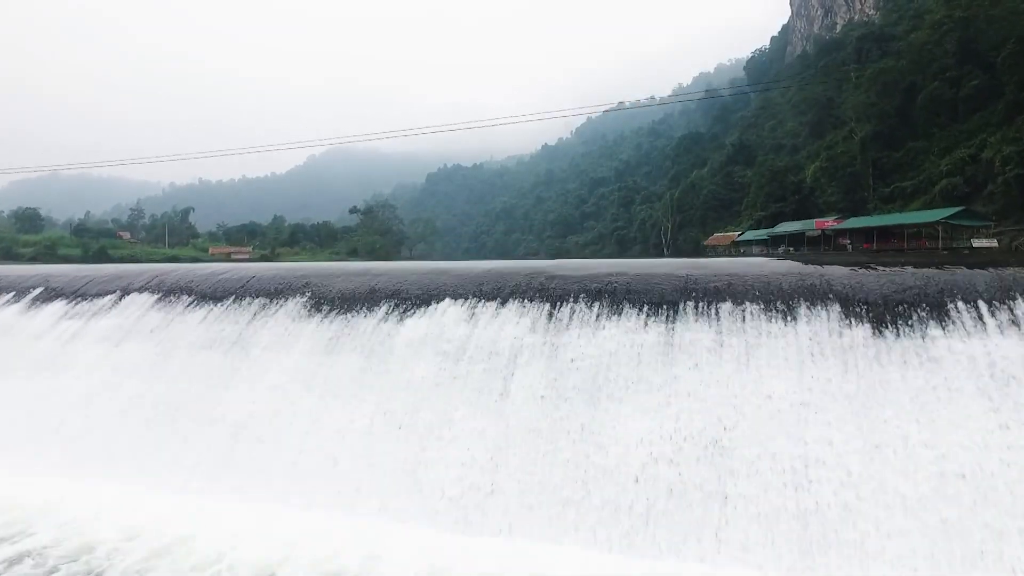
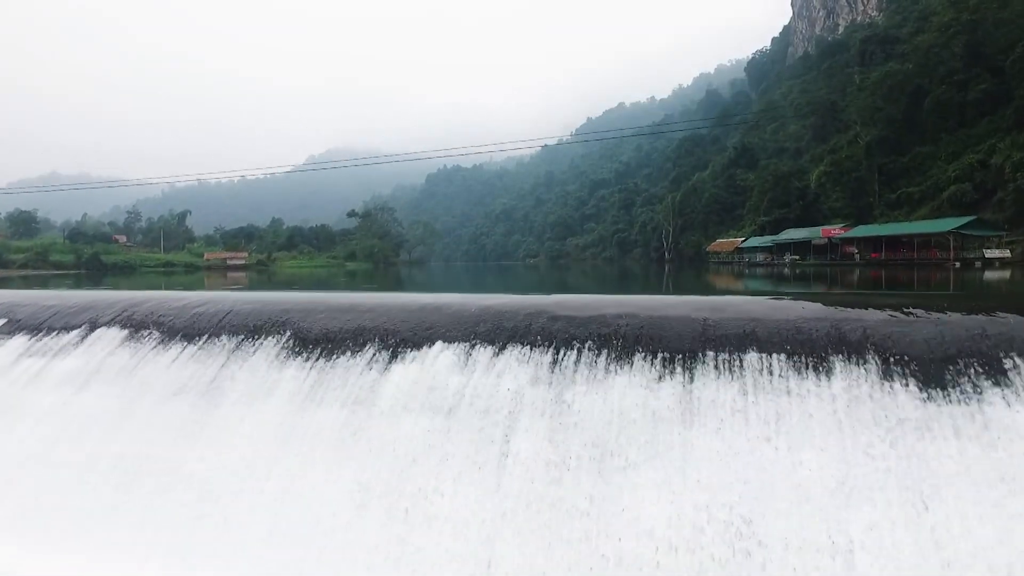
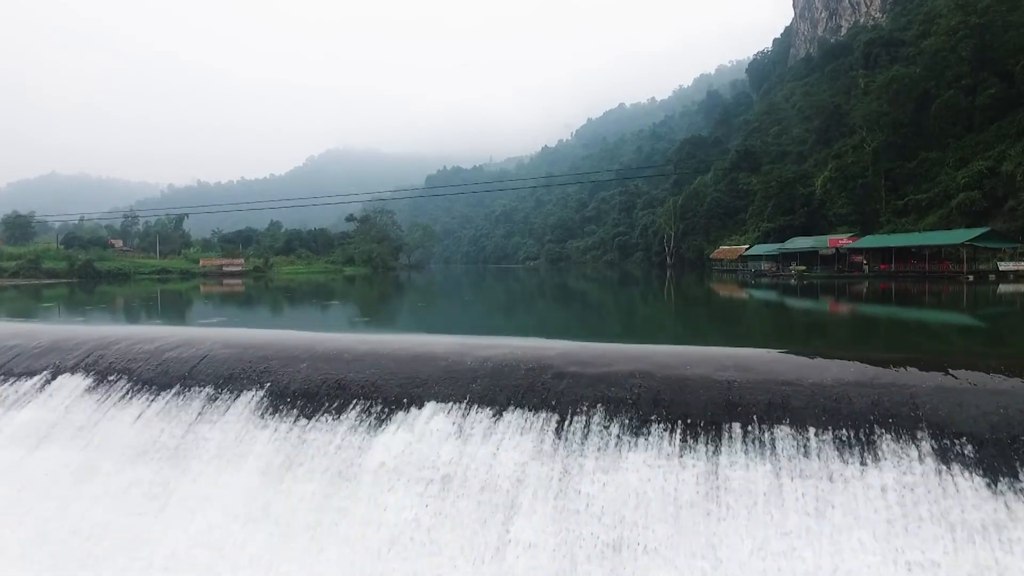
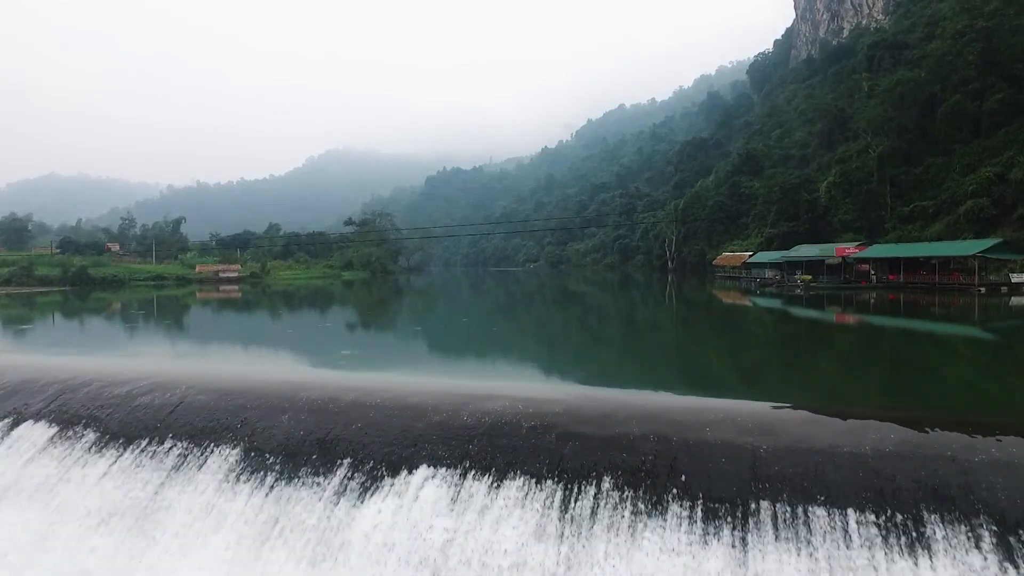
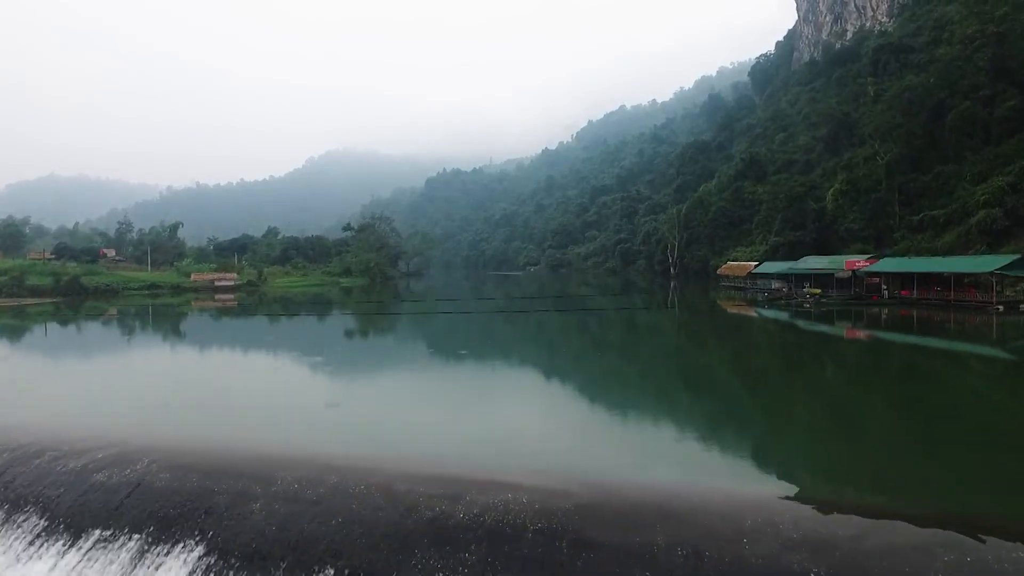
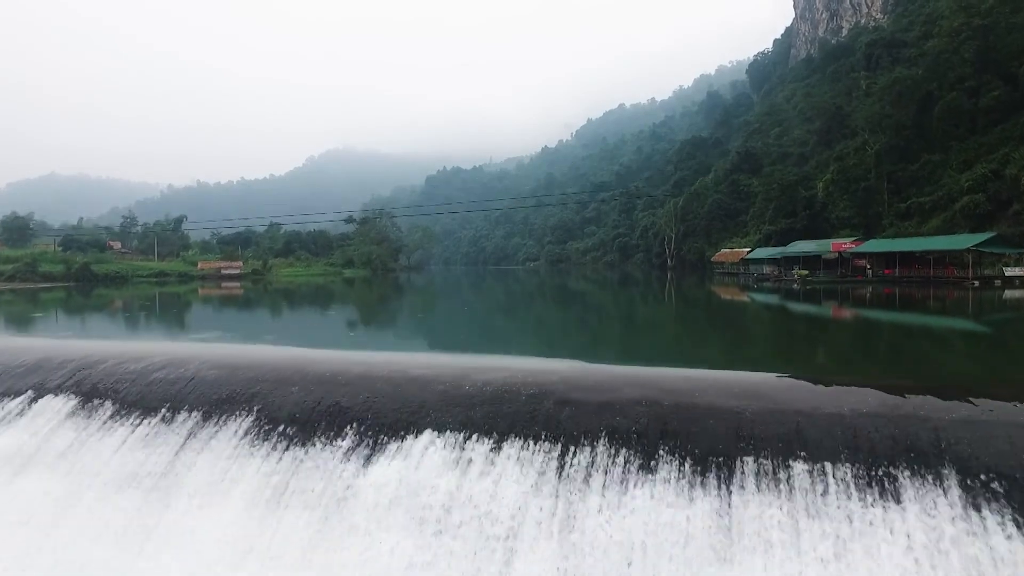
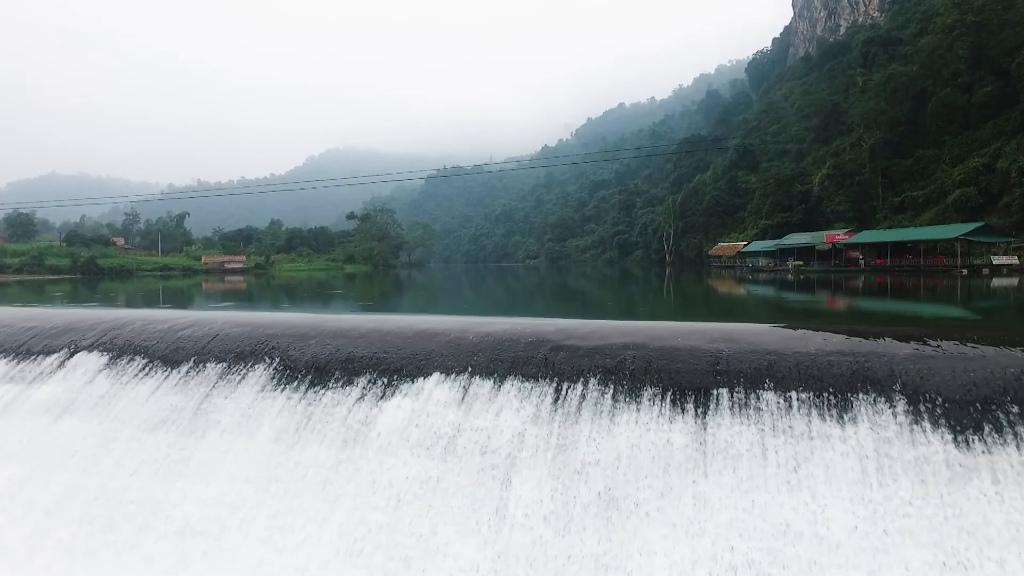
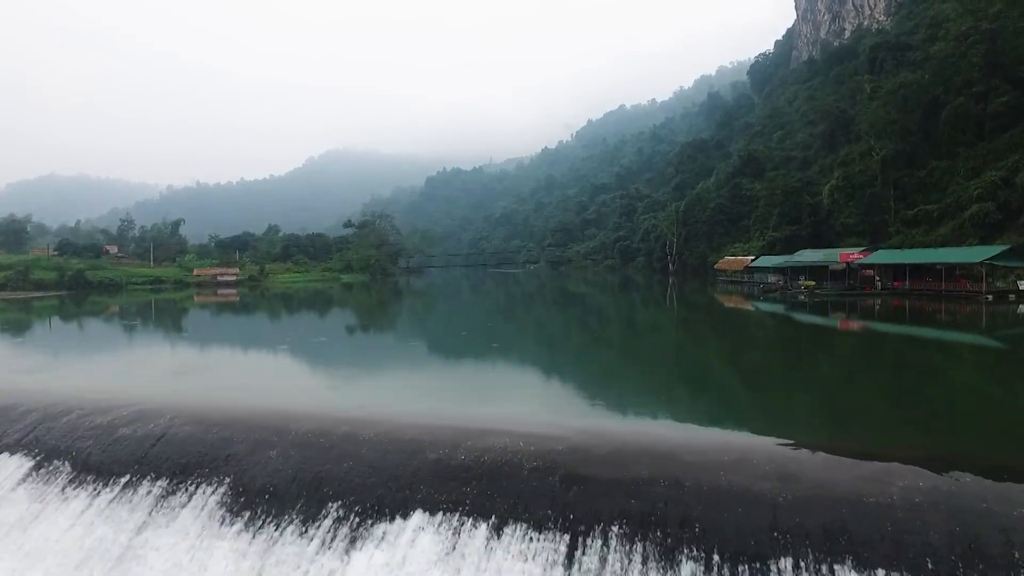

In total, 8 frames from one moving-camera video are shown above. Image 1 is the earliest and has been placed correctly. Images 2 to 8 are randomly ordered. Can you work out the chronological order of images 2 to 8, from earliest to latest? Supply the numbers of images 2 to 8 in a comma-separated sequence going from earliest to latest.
2, 7, 3, 6, 4, 8, 5
